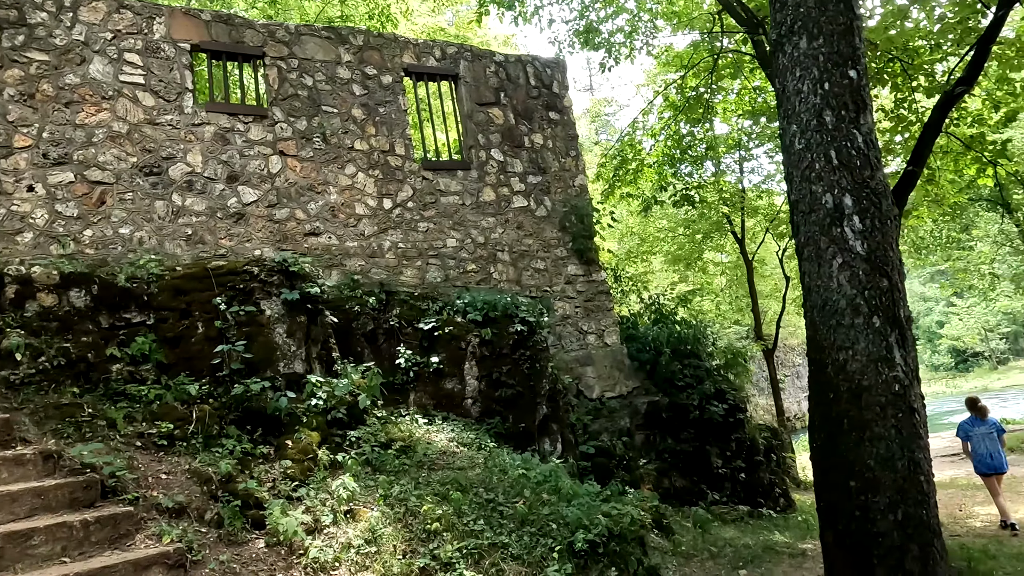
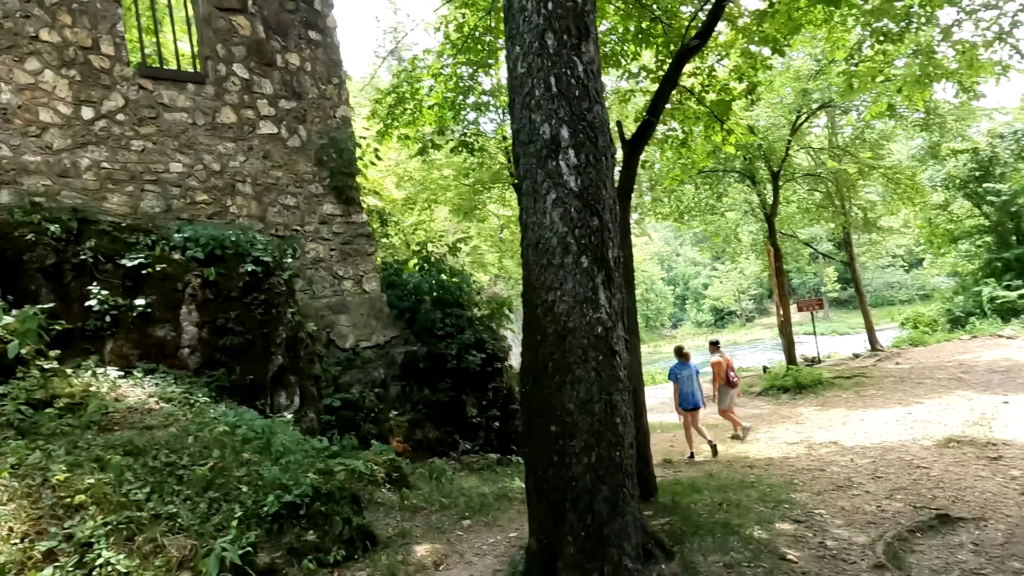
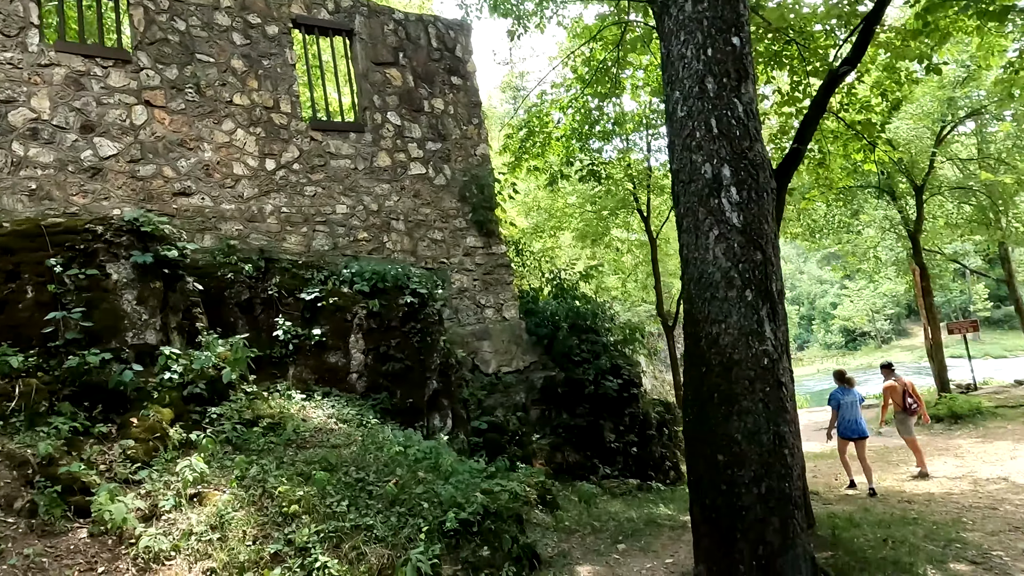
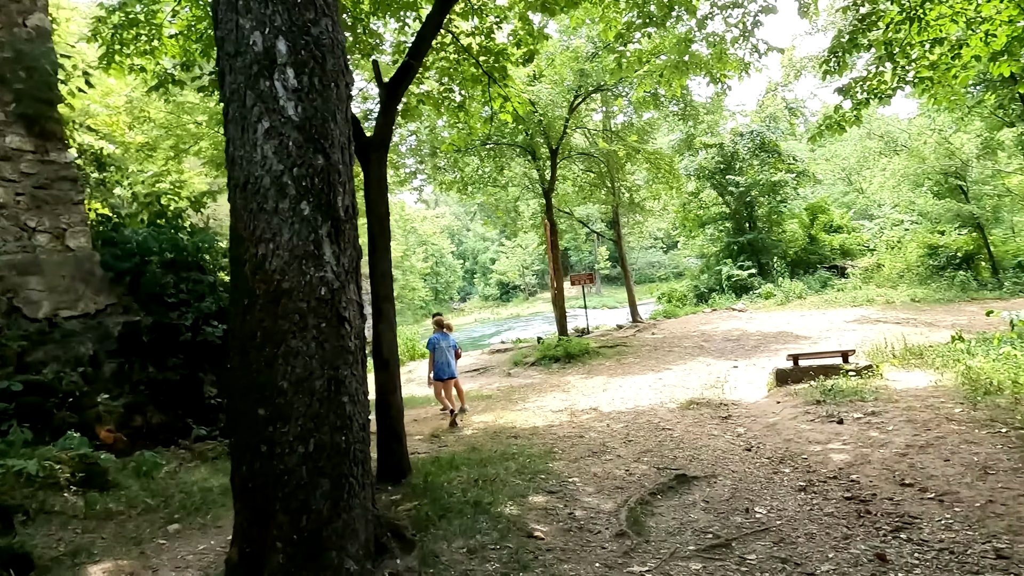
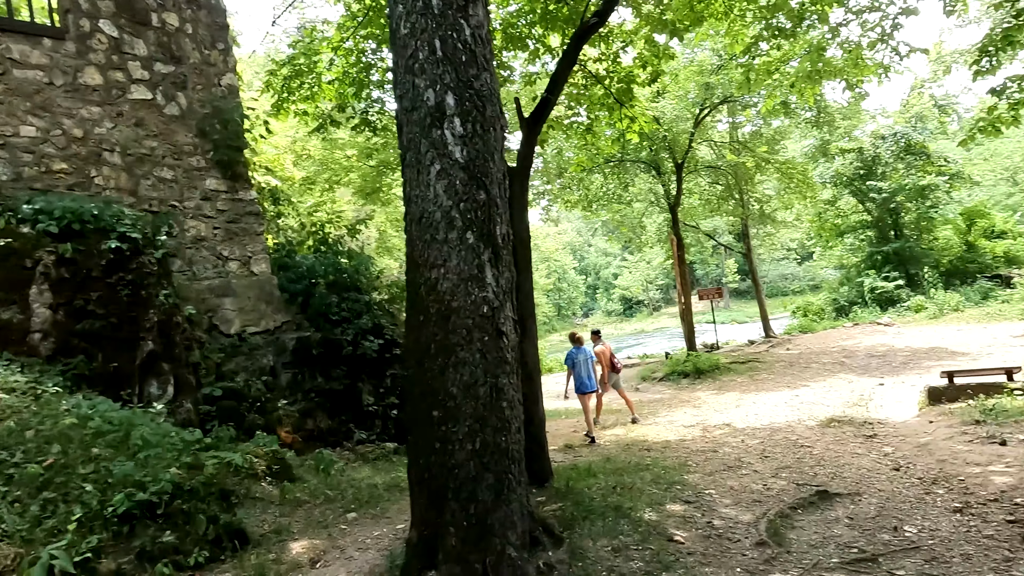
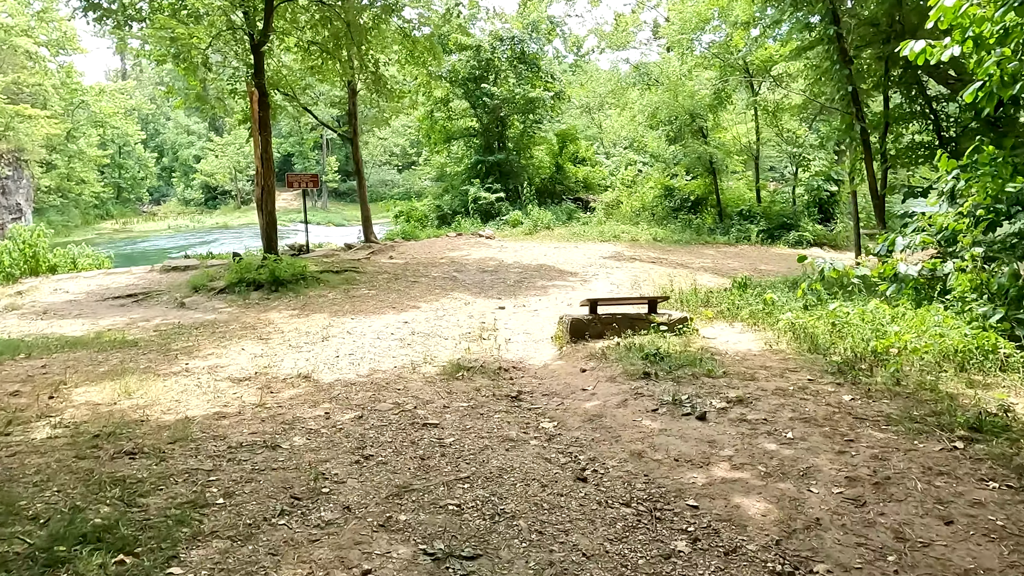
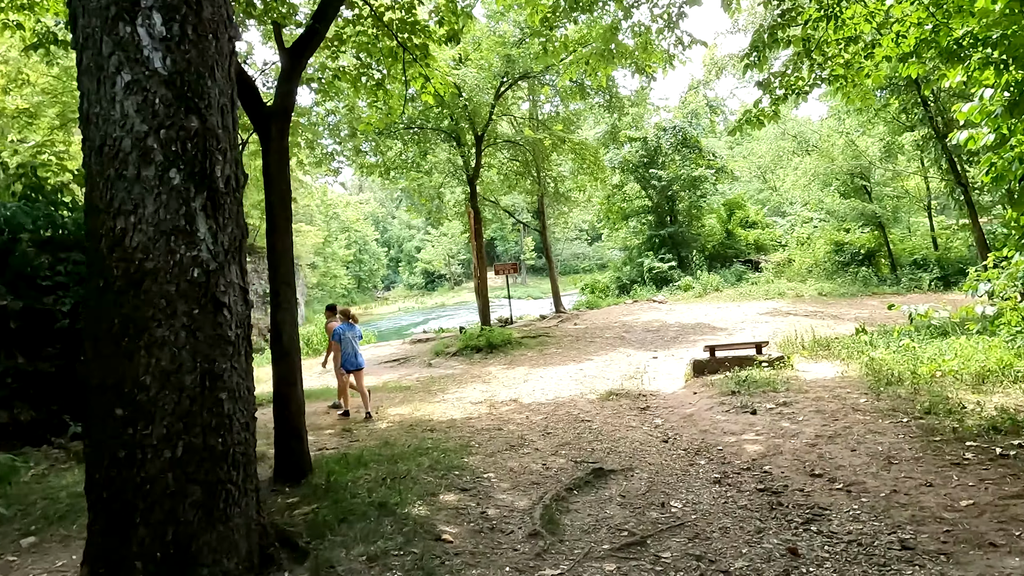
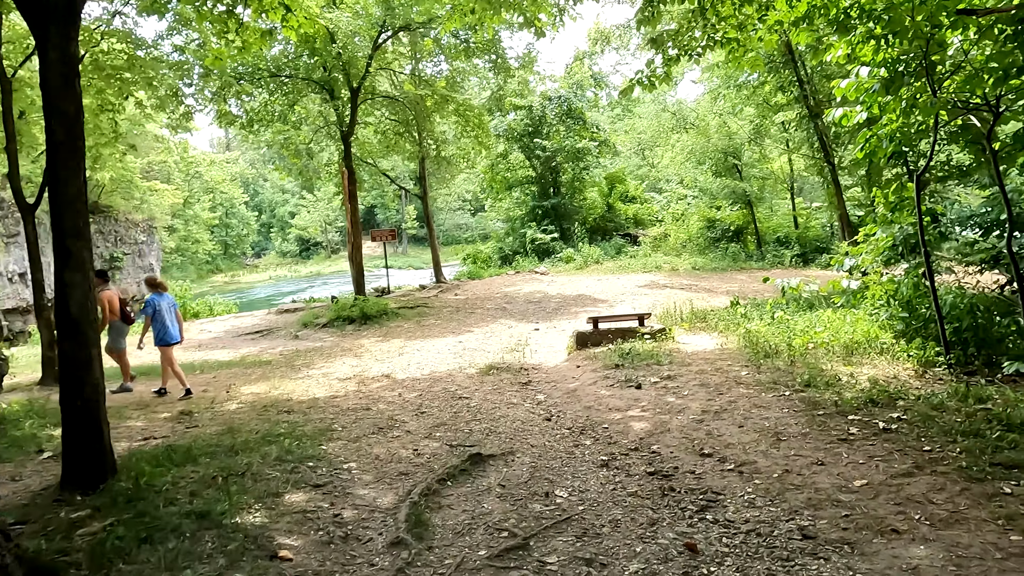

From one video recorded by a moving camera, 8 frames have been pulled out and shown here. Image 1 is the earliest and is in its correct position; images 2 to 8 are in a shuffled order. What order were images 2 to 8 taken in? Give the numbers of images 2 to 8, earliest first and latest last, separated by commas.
3, 2, 5, 4, 7, 8, 6
